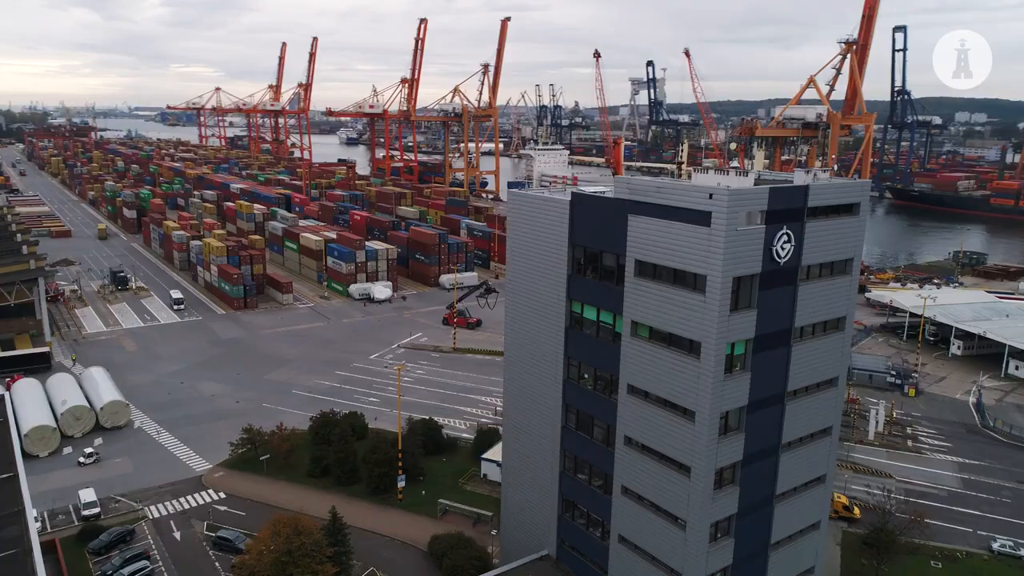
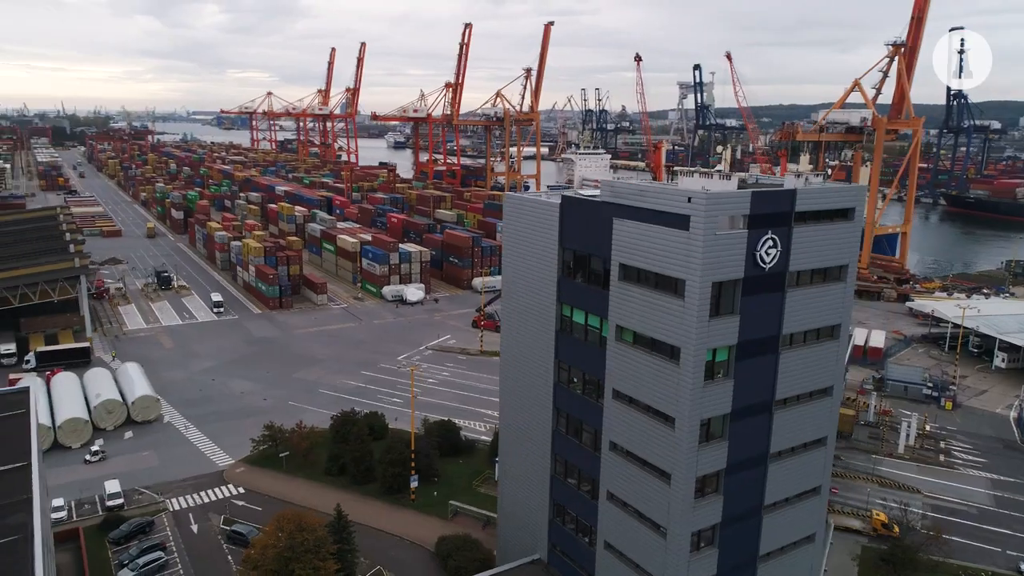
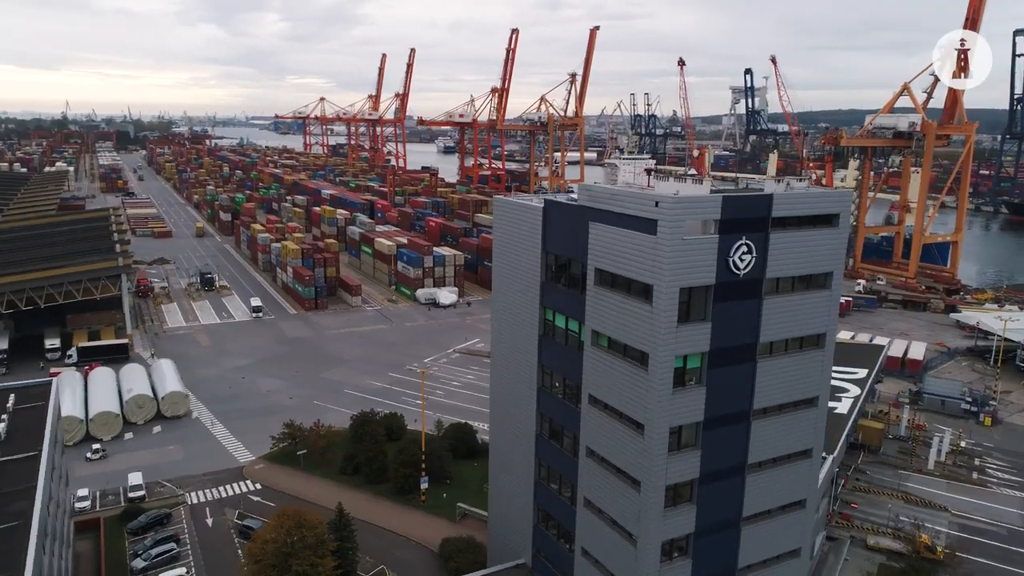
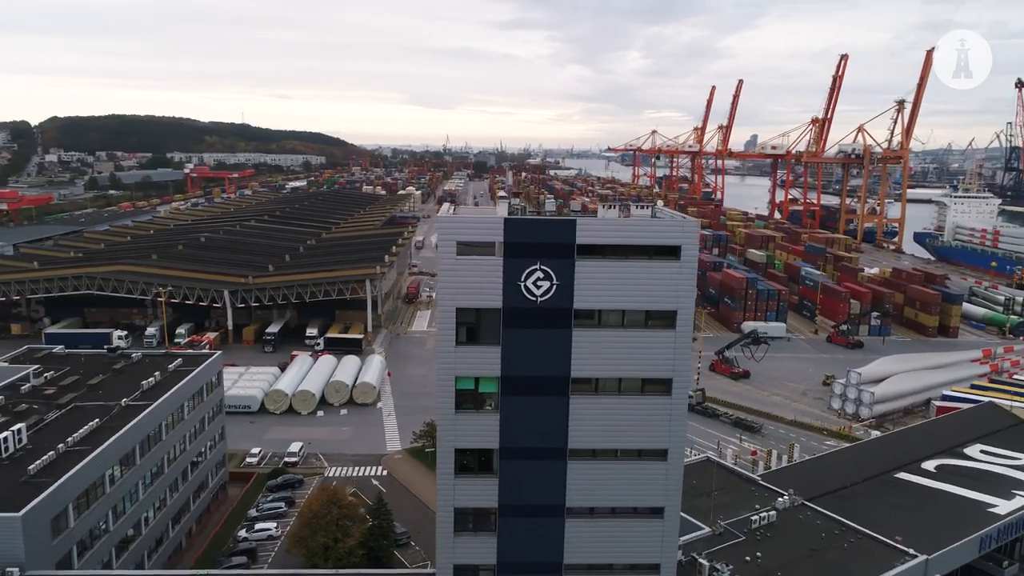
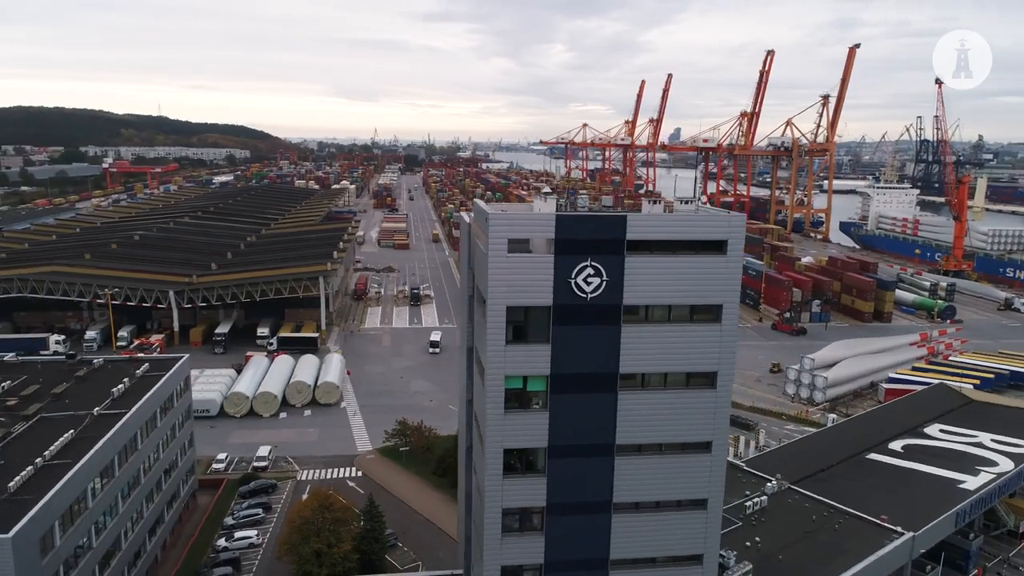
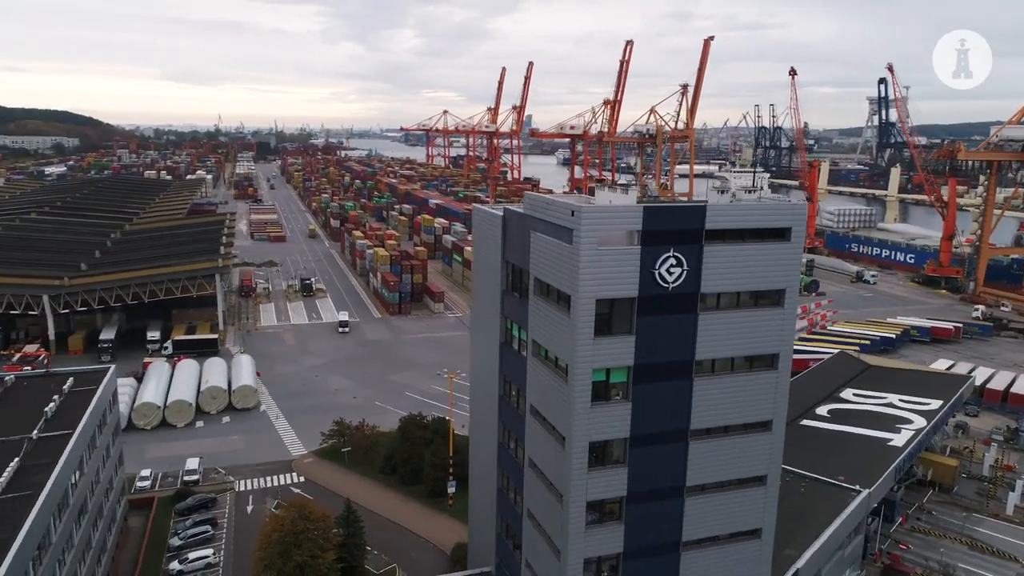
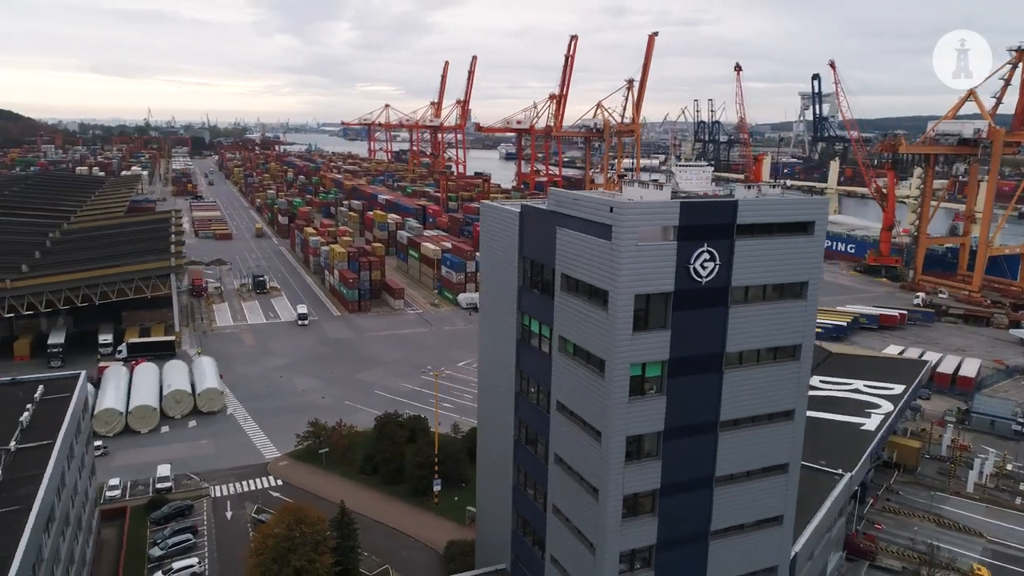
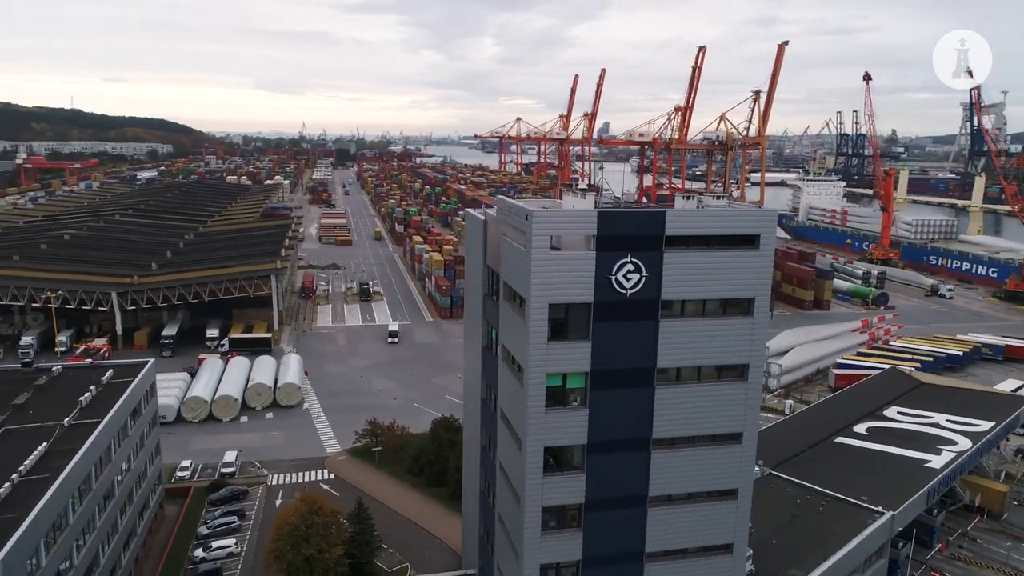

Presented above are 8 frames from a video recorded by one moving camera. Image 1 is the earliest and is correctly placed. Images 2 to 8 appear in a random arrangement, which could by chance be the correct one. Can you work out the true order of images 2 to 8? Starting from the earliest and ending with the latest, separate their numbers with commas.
2, 3, 7, 6, 8, 5, 4
